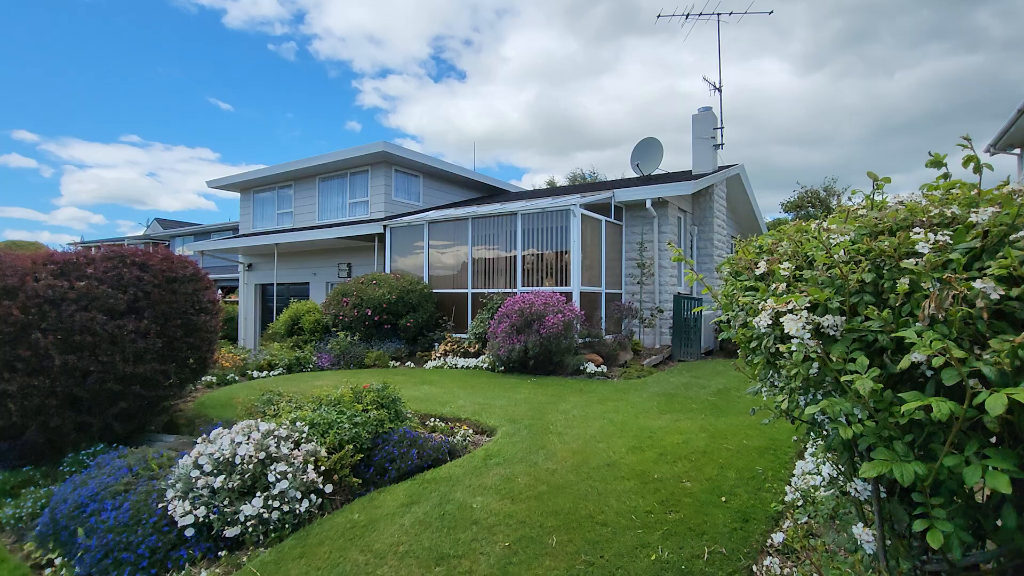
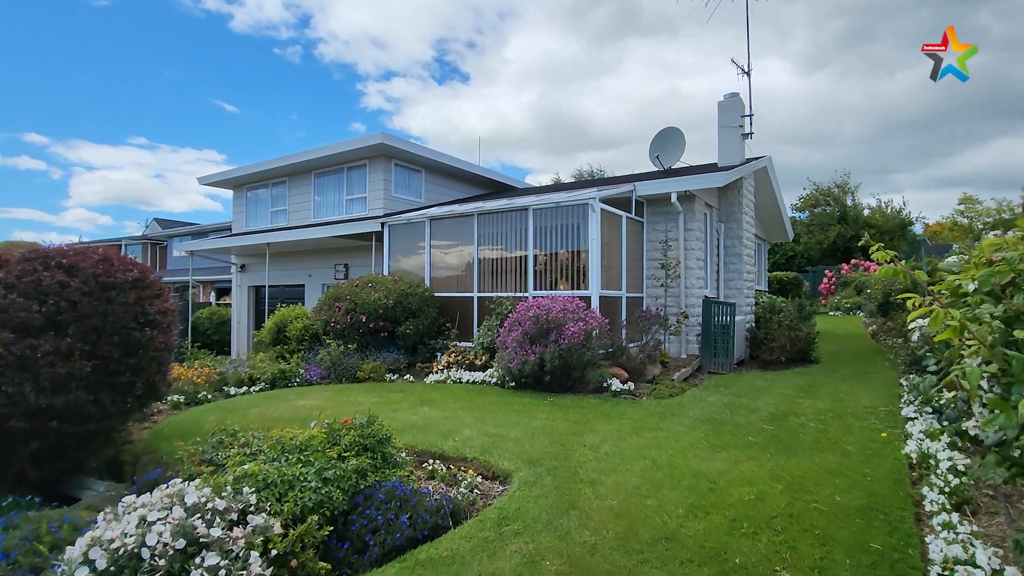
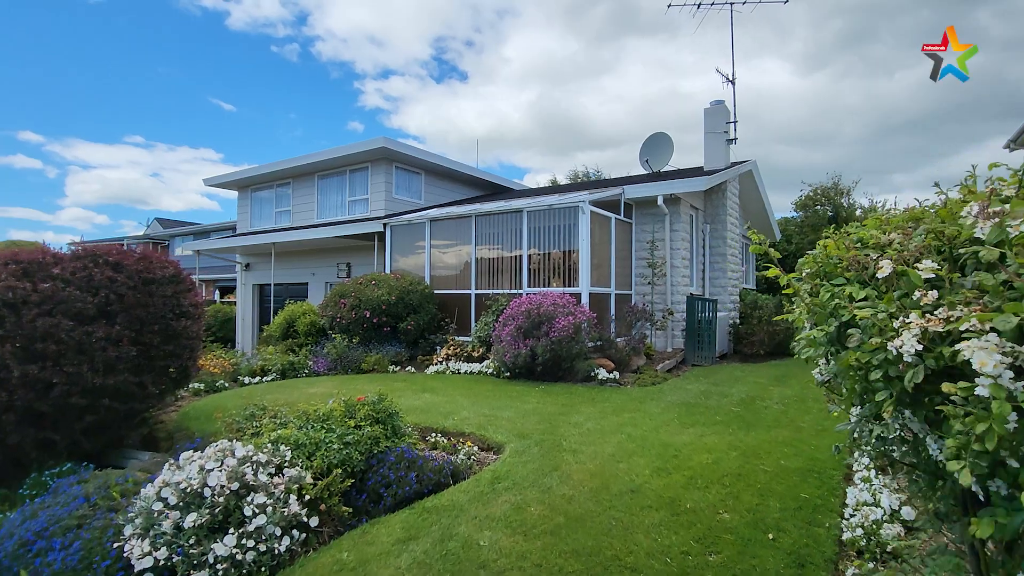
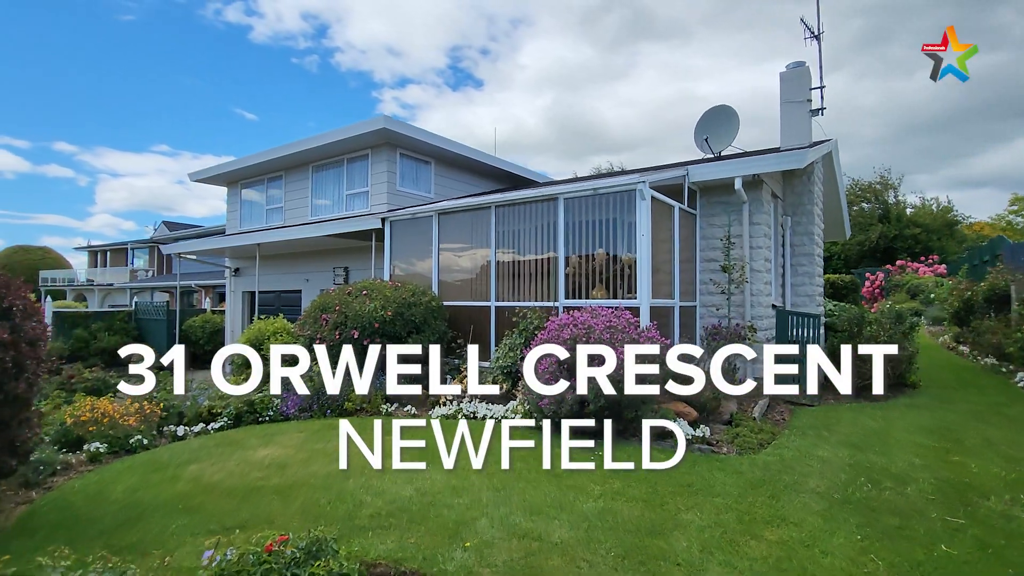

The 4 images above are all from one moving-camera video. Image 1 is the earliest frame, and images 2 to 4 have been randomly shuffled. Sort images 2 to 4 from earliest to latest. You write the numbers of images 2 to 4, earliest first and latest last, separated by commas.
3, 2, 4
